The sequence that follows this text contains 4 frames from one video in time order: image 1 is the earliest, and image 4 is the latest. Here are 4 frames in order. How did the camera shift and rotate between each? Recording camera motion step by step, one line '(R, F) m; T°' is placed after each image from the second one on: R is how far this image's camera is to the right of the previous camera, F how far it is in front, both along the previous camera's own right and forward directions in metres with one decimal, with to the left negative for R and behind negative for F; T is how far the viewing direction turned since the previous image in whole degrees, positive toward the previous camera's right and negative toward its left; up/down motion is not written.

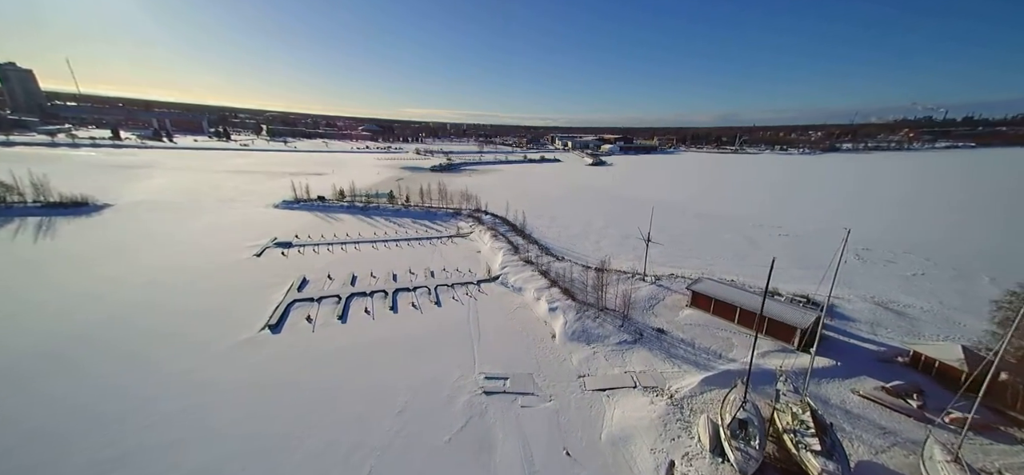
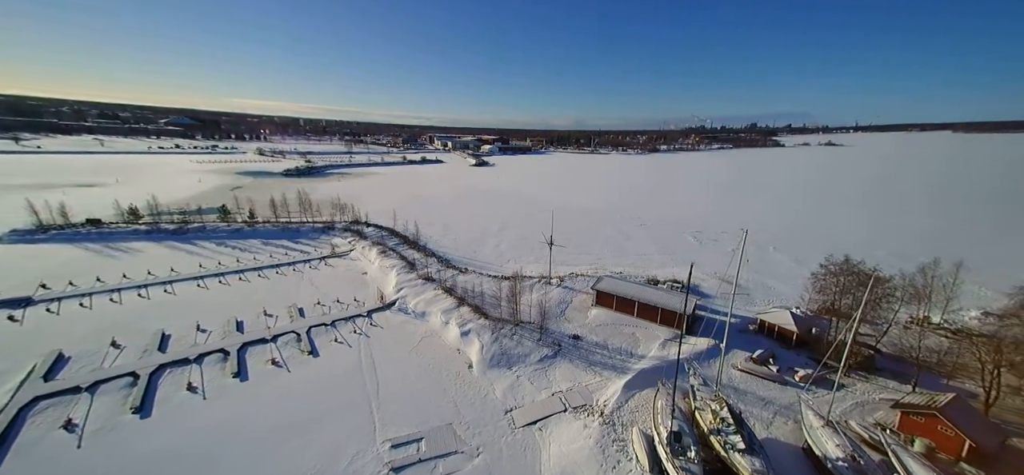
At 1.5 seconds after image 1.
(-0.5, +1.9) m; +20°
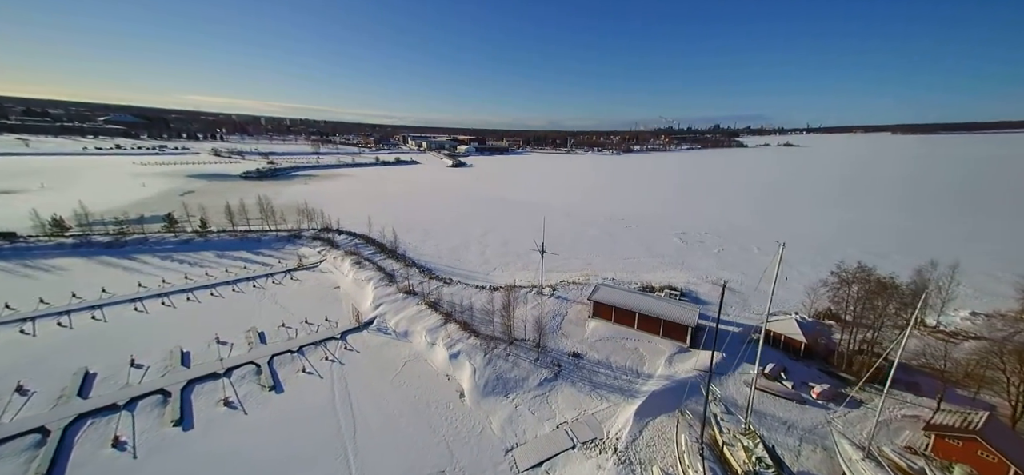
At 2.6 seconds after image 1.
(-0.5, +1.4) m; +4°
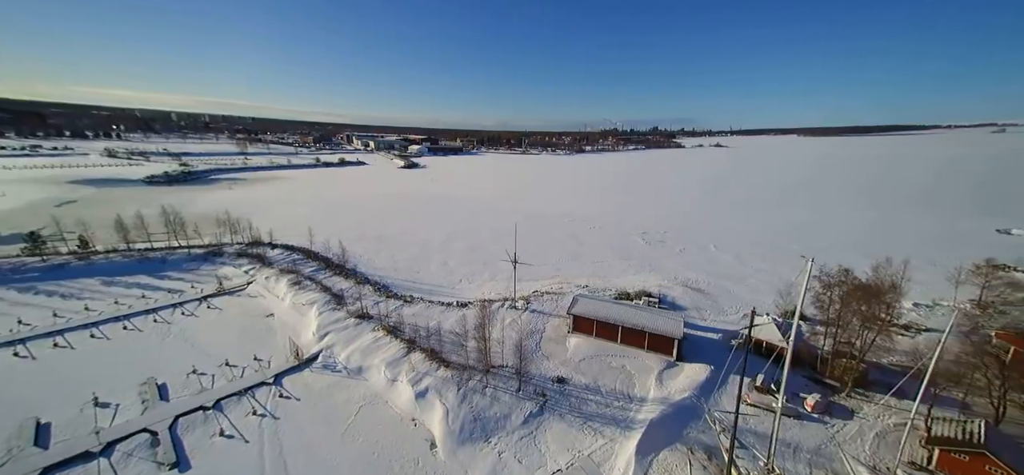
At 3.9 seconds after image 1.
(-0.5, +1.7) m; +7°
